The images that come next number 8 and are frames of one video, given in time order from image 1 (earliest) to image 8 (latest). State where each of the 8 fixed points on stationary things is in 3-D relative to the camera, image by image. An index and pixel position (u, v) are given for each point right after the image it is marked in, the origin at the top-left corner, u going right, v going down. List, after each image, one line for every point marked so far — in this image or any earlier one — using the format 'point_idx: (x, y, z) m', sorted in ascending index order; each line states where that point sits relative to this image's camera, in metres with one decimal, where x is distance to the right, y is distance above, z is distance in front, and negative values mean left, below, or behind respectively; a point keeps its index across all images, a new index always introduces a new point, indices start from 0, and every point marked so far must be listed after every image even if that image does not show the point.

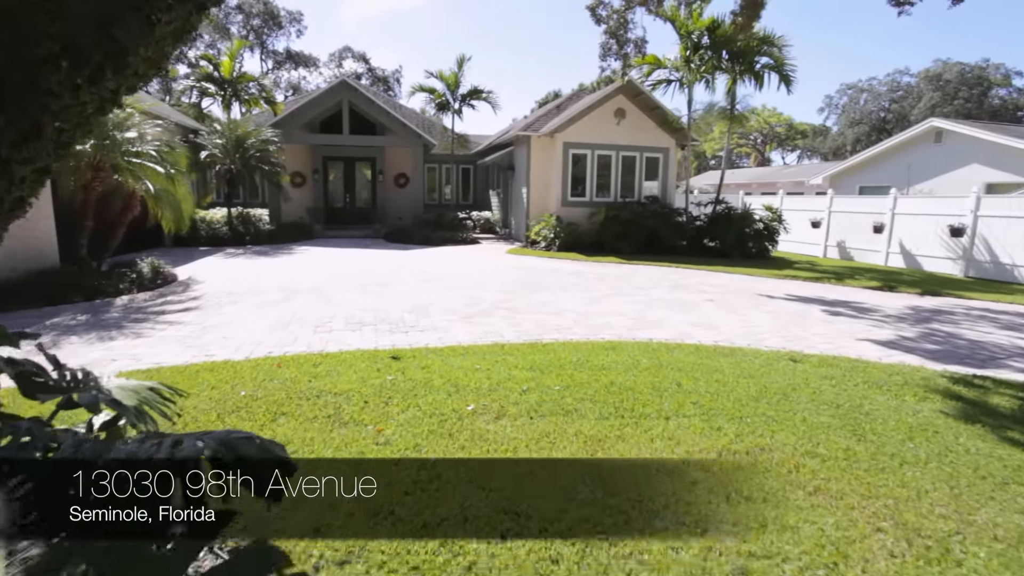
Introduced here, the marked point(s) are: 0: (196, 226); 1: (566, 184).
0: (-9.8, +1.9, +16.2) m
1: (+1.9, +3.5, +17.5) m
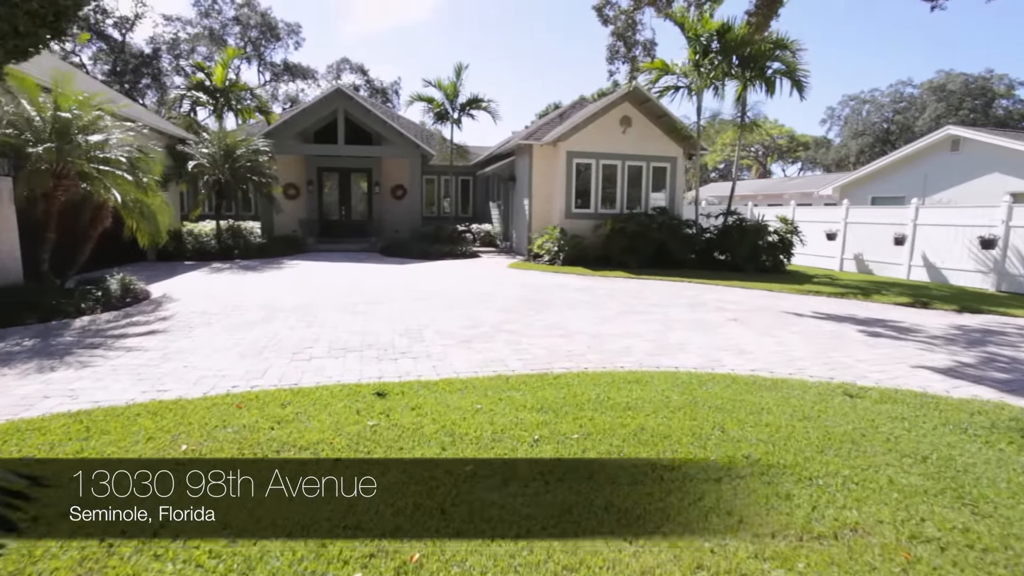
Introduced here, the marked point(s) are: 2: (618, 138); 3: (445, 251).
0: (-9.7, +1.4, +15.4) m
1: (+1.9, +3.0, +16.8) m
2: (+3.4, +4.8, +16.8) m
3: (-2.3, +1.2, +18.0) m
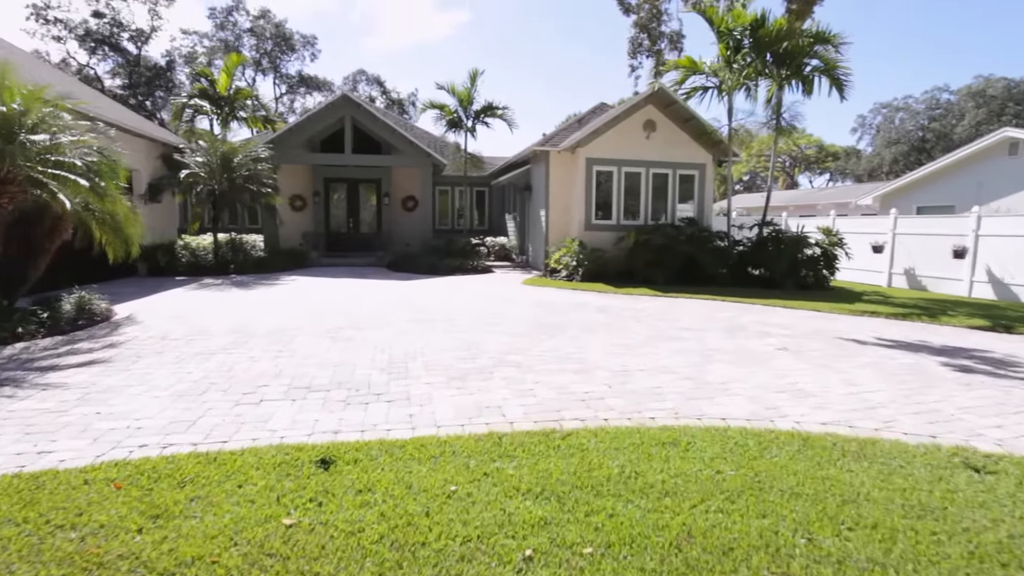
0: (-9.4, +1.0, +14.5) m
1: (+2.3, +2.5, +15.5) m
2: (+3.8, +4.3, +15.5) m
3: (-1.9, +0.7, +16.9) m
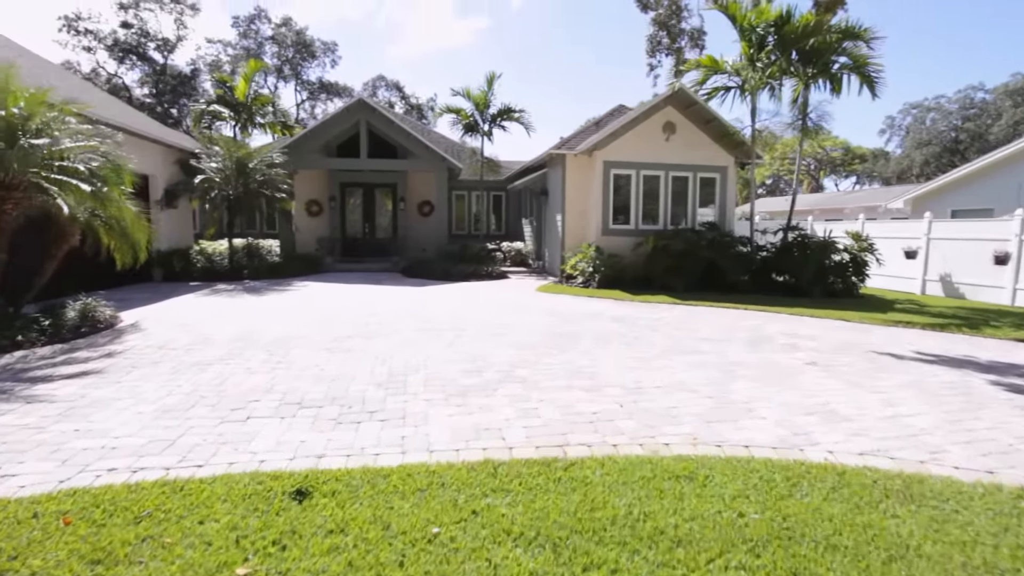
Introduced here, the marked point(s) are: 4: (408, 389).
0: (-9.0, +0.8, +14.5) m
1: (+2.8, +2.3, +15.1) m
2: (+4.3, +4.1, +15.1) m
3: (-1.4, +0.5, +16.6) m
4: (-1.0, -1.0, +5.2) m
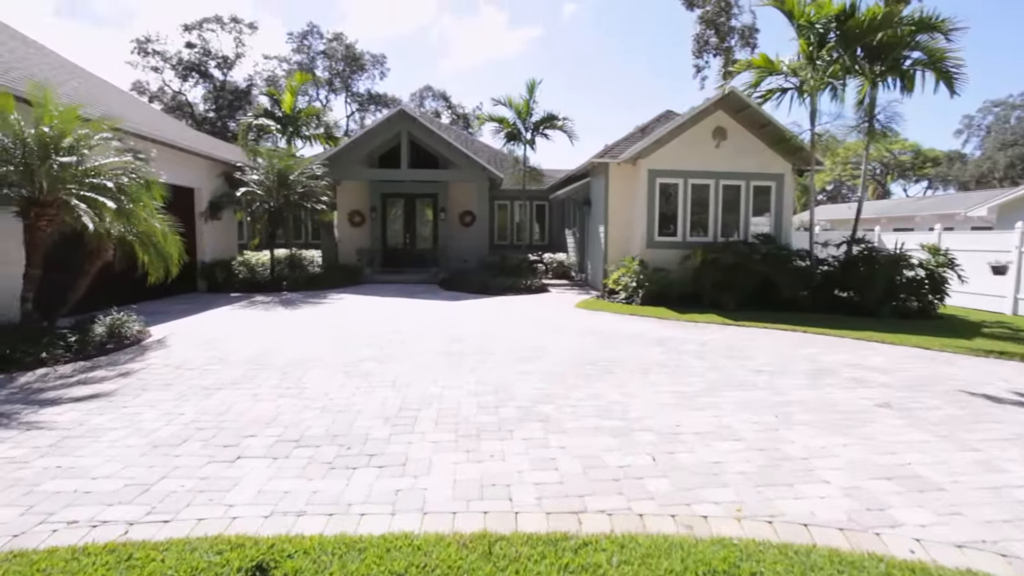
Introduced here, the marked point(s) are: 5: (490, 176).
0: (-7.9, +0.5, +14.8) m
1: (+3.8, +1.9, +14.3) m
2: (+5.4, +3.7, +14.1) m
3: (-0.2, +0.1, +16.2) m
4: (-0.9, -1.3, +4.8) m
5: (-0.8, +4.0, +18.5) m
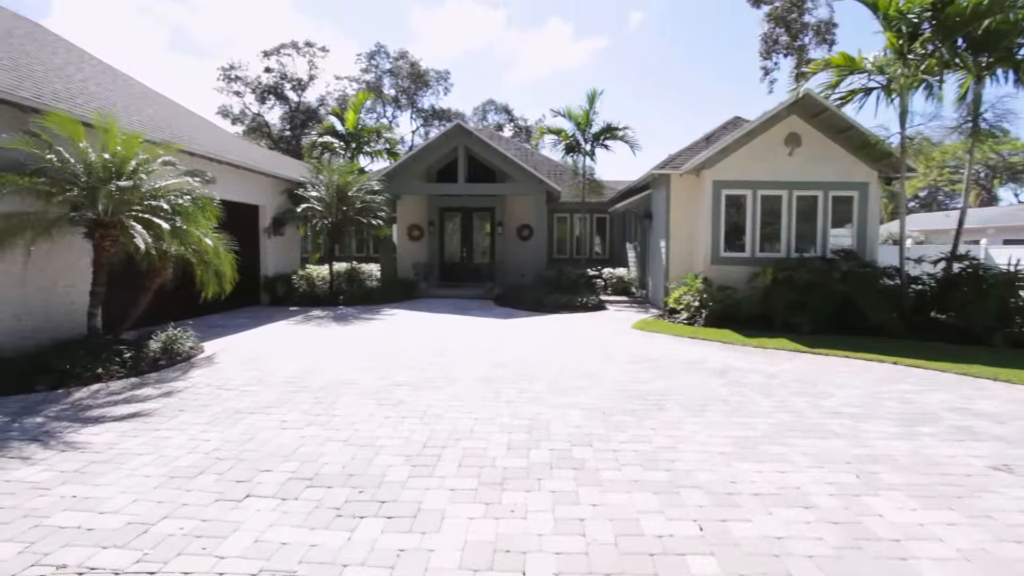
0: (-6.4, +0.1, +15.2) m
1: (+5.2, +1.4, +13.3) m
2: (+6.8, +3.2, +13.0) m
3: (+1.5, -0.4, +15.6) m
4: (-0.6, -1.5, +4.4) m
5: (+1.2, +3.4, +18.1) m
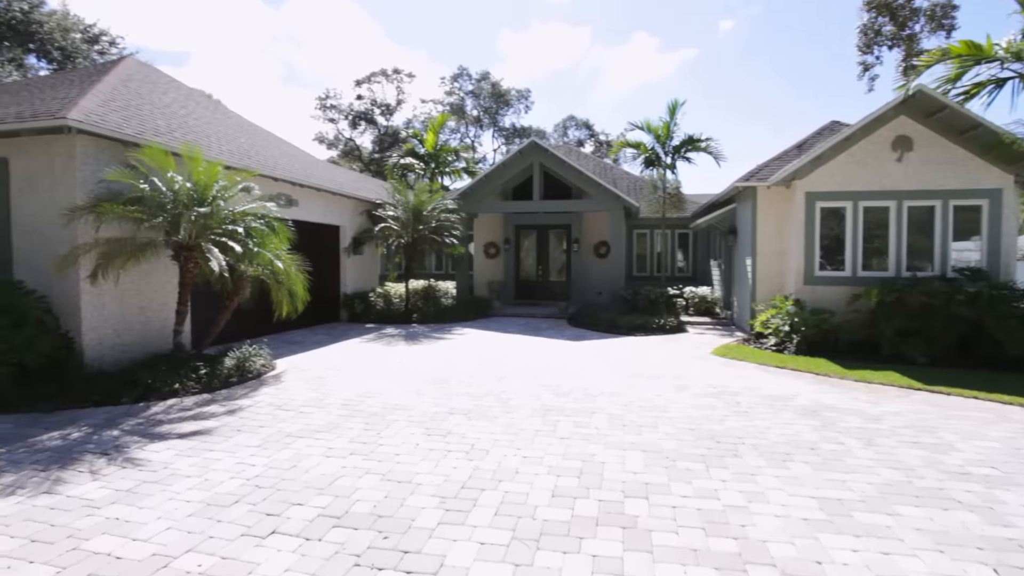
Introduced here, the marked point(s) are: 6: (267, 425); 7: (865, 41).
0: (-4.2, -0.4, +15.7) m
1: (+6.9, +0.8, +12.0) m
2: (+8.4, +2.6, +11.5) m
3: (+3.6, -1.0, +14.8) m
4: (-0.3, -1.7, +4.0) m
5: (+3.7, +2.8, +17.4) m
6: (-2.9, -1.6, +6.1) m
7: (+11.9, +8.0, +17.2) m
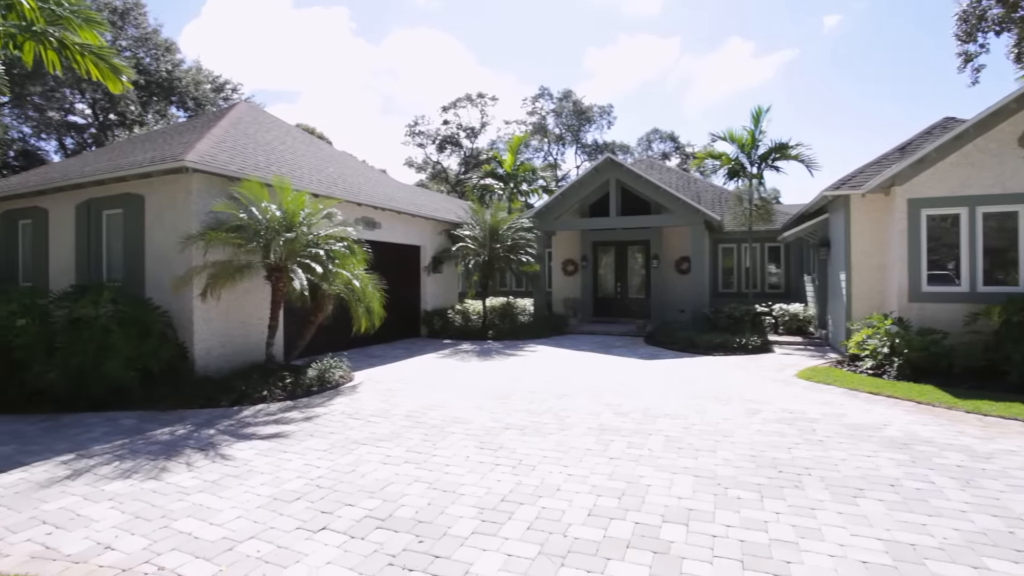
0: (-2.0, -0.9, +16.3) m
1: (+8.4, +0.5, +10.8) m
2: (+9.8, +2.3, +10.1) m
3: (+5.6, -1.4, +14.1) m
4: (-0.1, -1.9, +4.1) m
5: (+6.2, +2.2, +16.8) m
6: (-2.2, -1.8, +6.6) m
7: (+14.2, +7.5, +15.3) m
